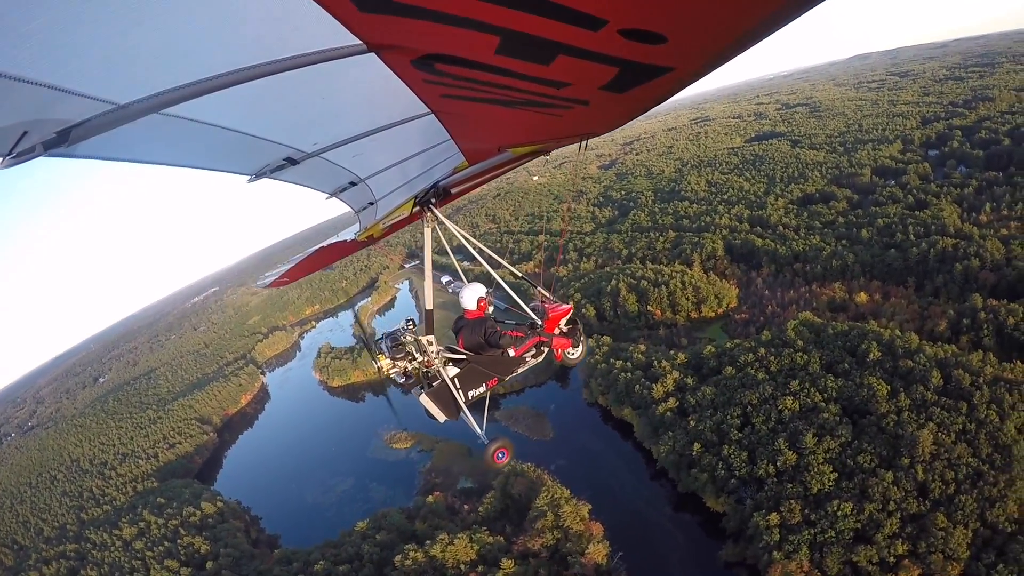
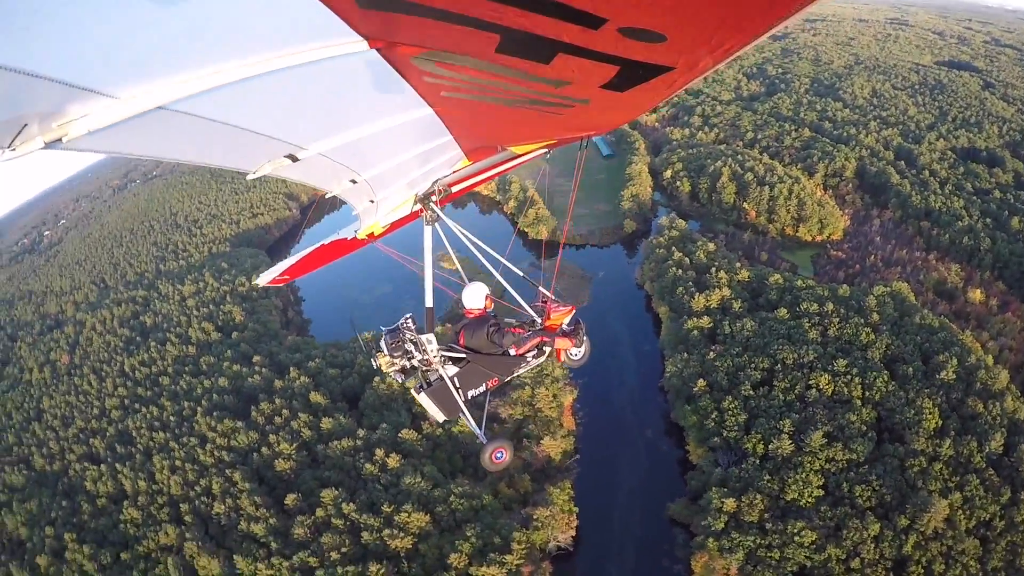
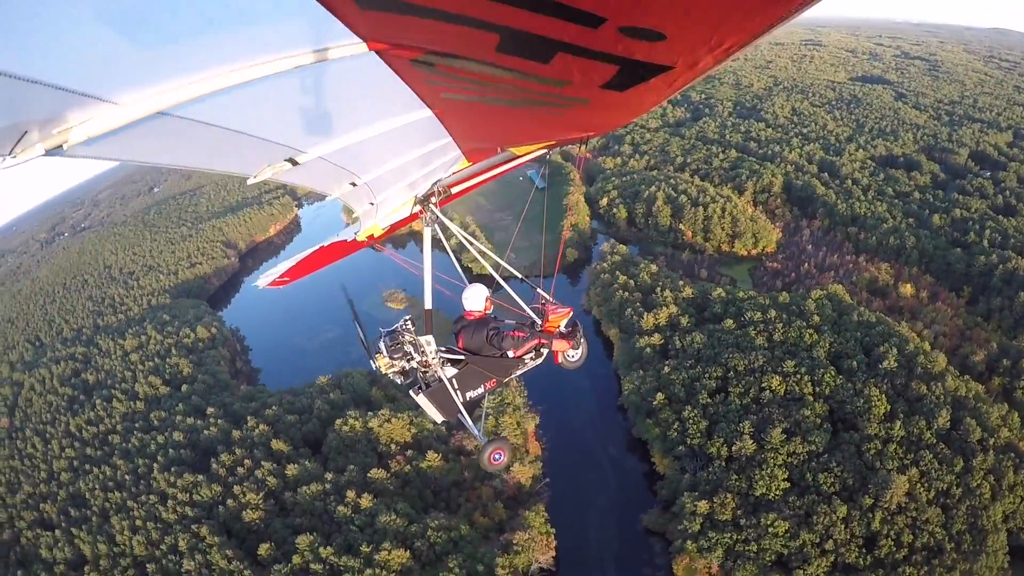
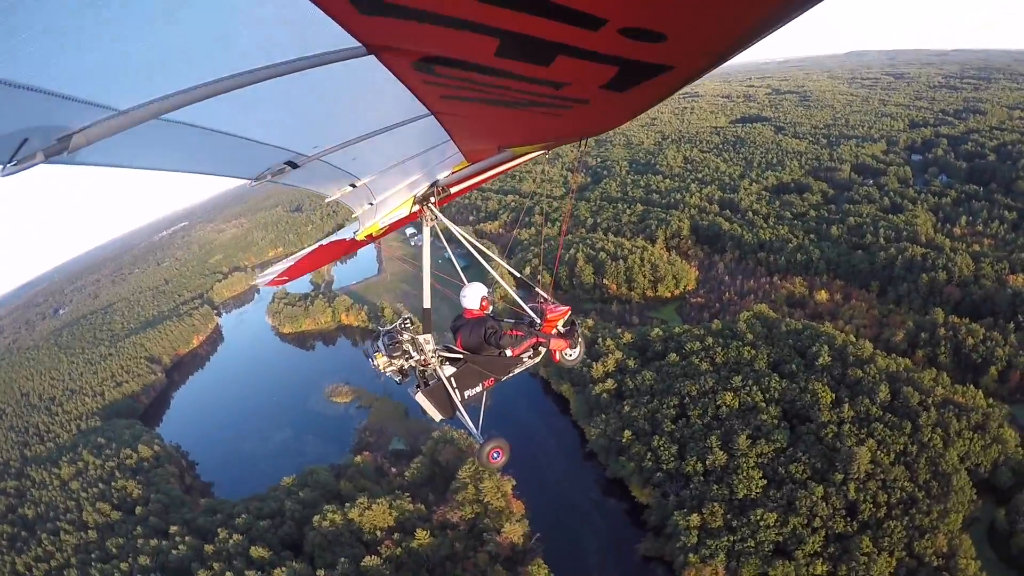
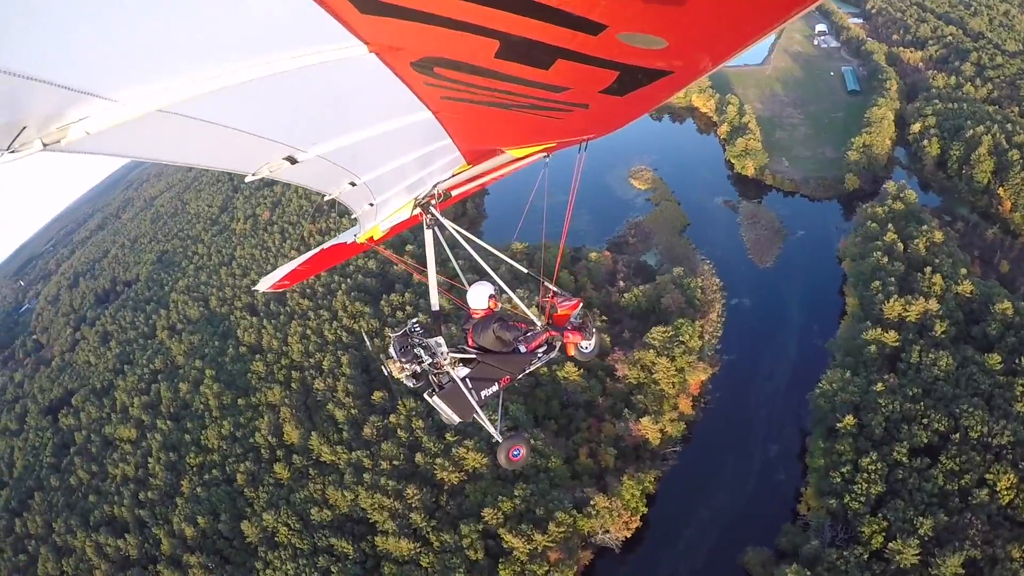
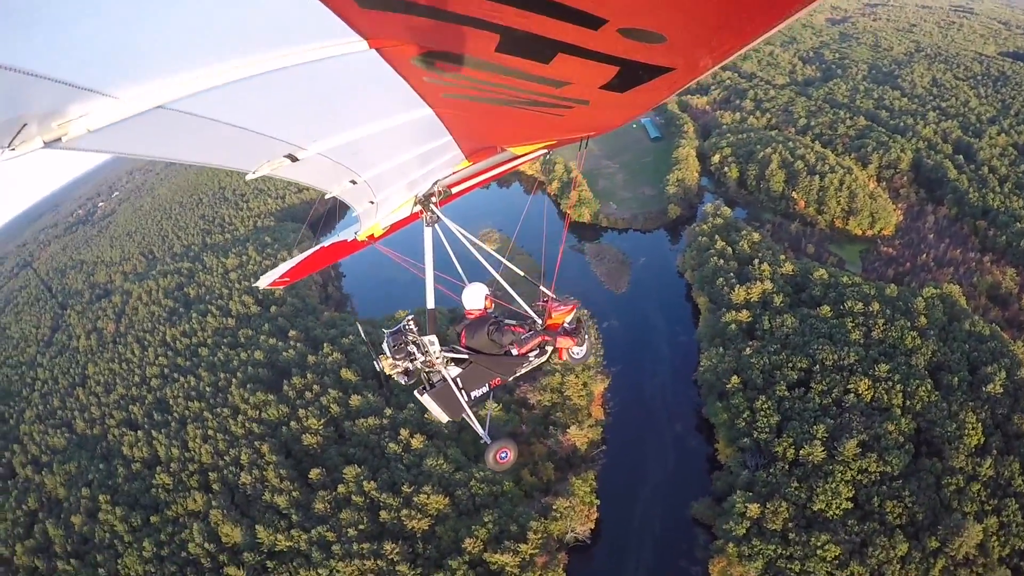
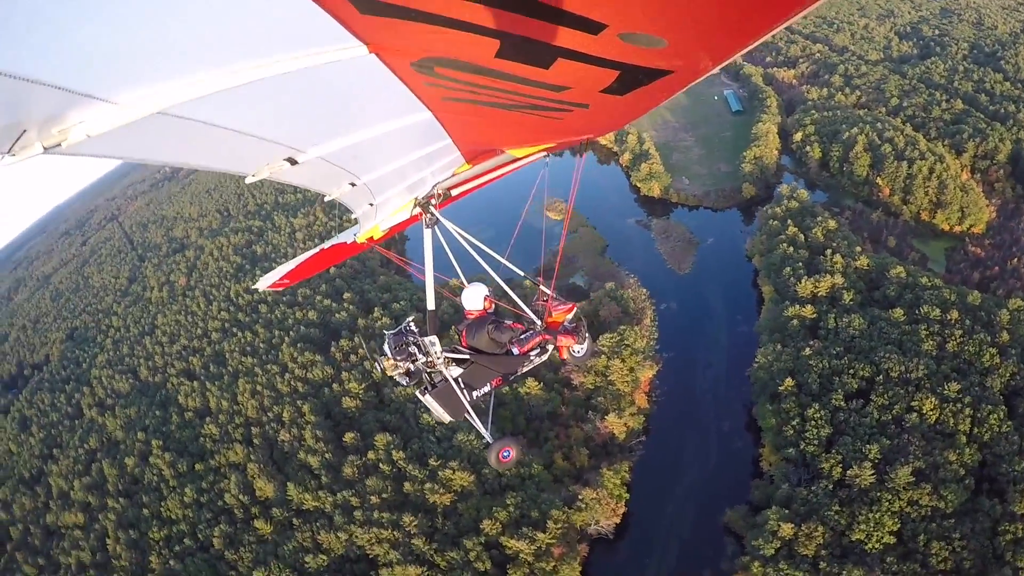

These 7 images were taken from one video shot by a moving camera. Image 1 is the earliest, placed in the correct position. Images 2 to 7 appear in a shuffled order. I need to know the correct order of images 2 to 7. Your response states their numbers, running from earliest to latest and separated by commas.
4, 3, 2, 6, 7, 5
